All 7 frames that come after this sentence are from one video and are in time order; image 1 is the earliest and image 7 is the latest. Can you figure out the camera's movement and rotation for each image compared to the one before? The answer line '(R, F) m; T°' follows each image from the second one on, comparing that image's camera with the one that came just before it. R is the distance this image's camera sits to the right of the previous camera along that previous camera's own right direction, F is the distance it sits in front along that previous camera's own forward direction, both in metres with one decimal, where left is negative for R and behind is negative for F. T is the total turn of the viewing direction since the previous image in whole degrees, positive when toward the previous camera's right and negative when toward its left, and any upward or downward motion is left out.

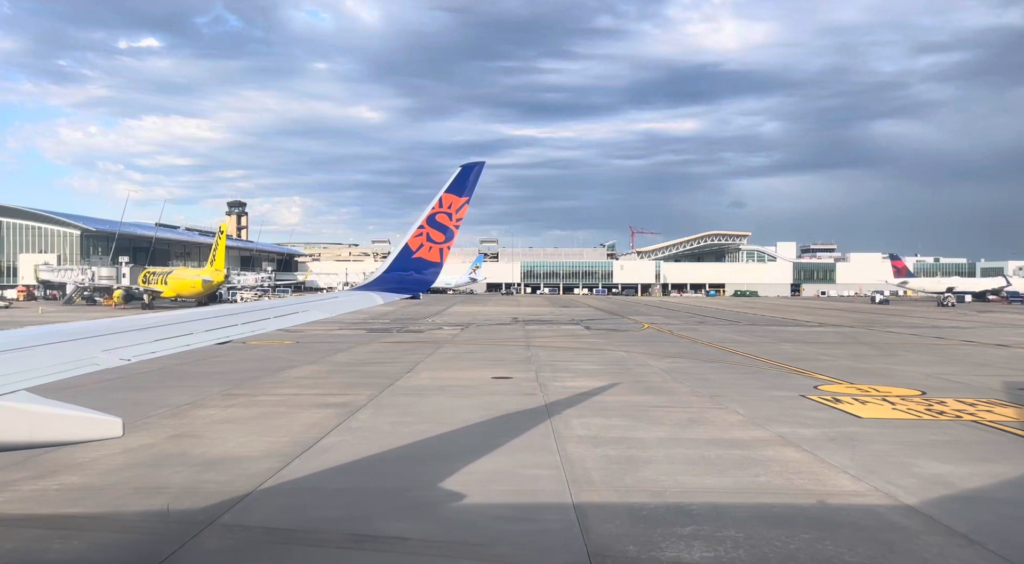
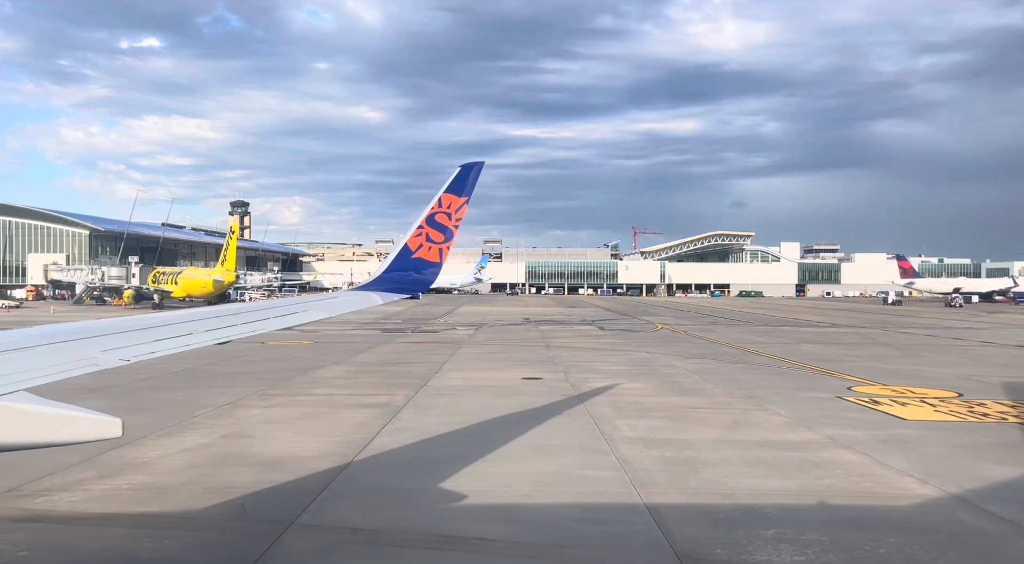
(-0.7, 0.0) m; -1°
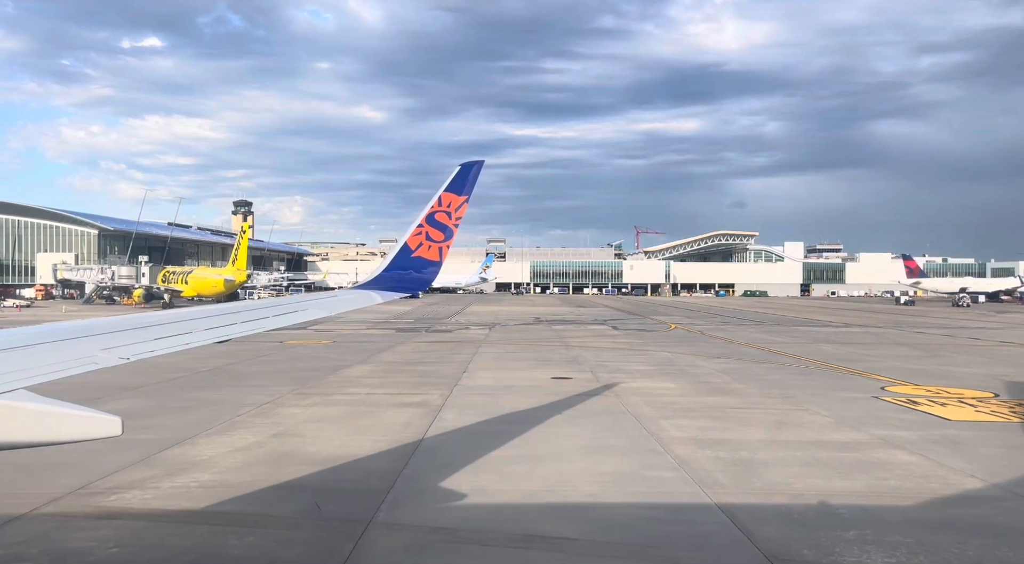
(-0.7, 0.0) m; -1°
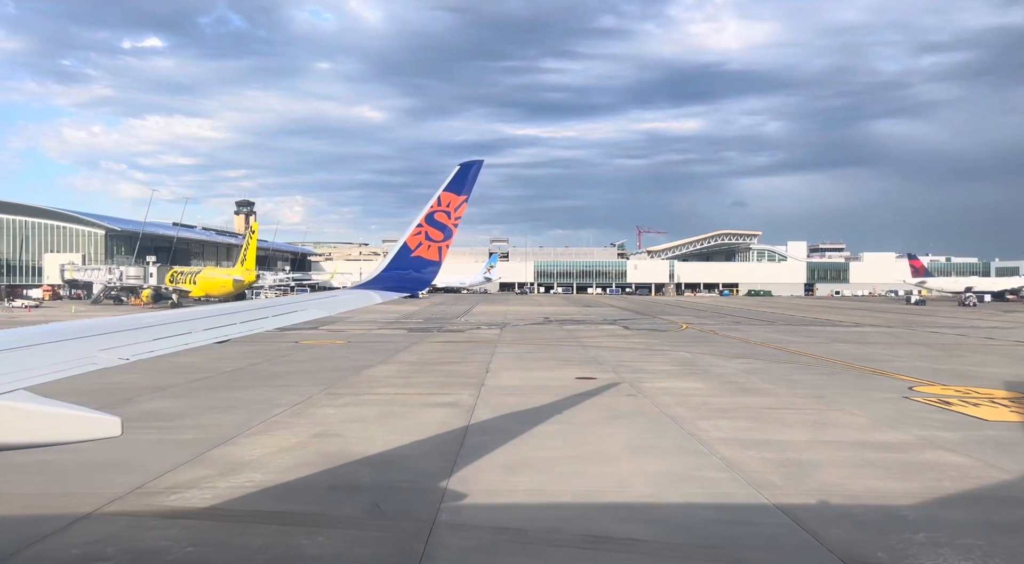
(-0.6, 0.0) m; -1°
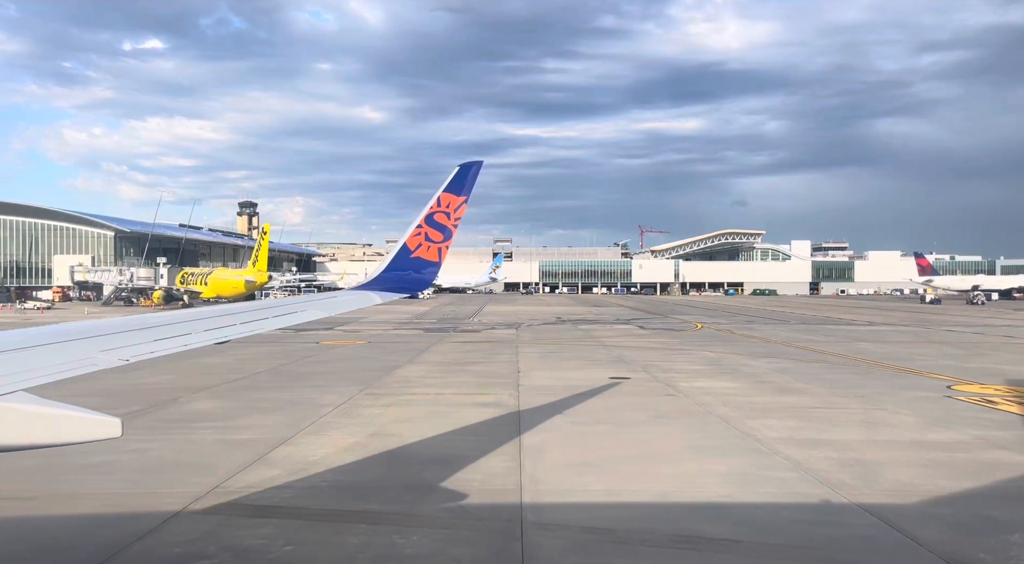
(-0.8, 0.0) m; -1°
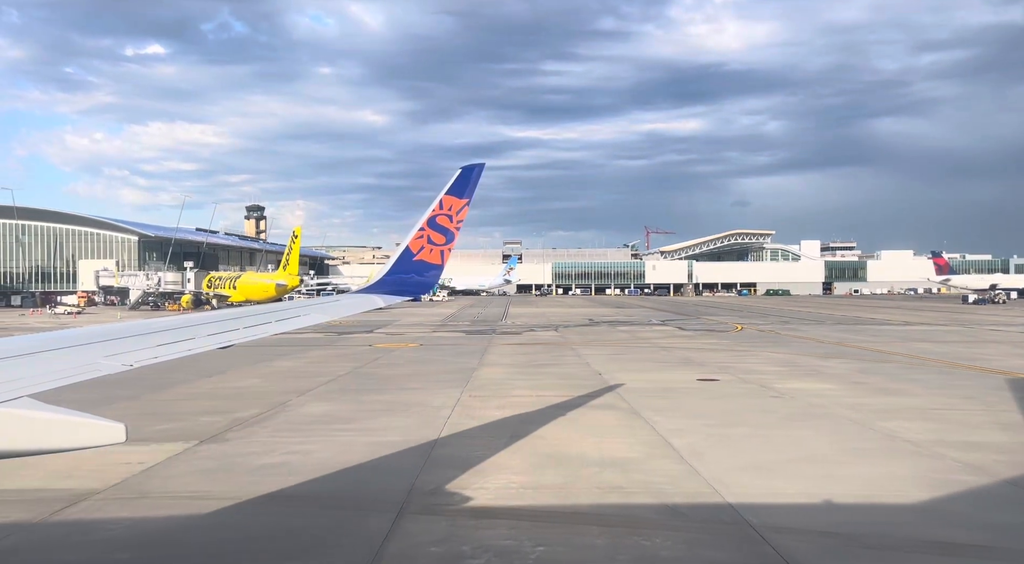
(-2.0, -0.1) m; -2°
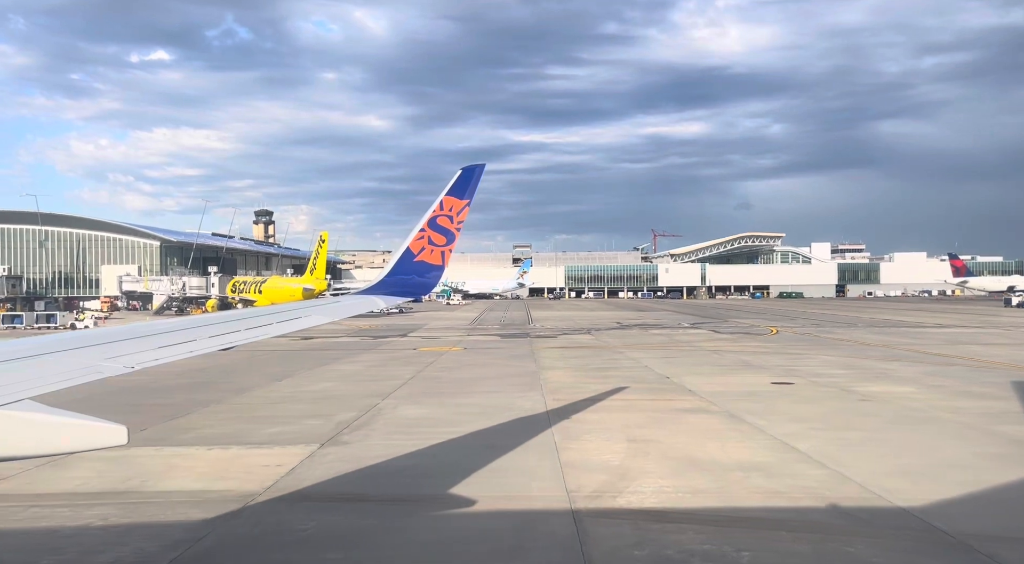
(-1.6, 0.0) m; -2°
